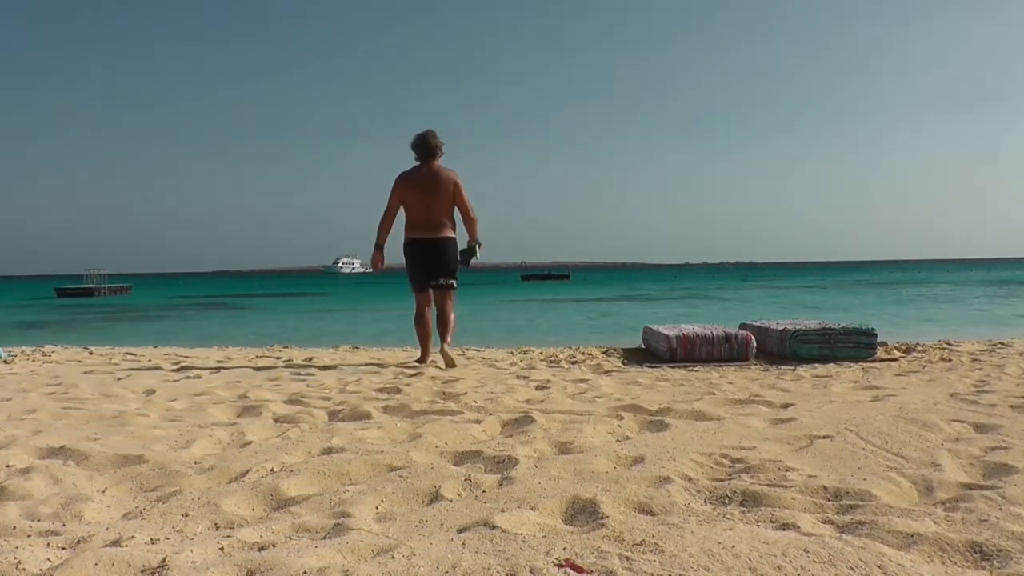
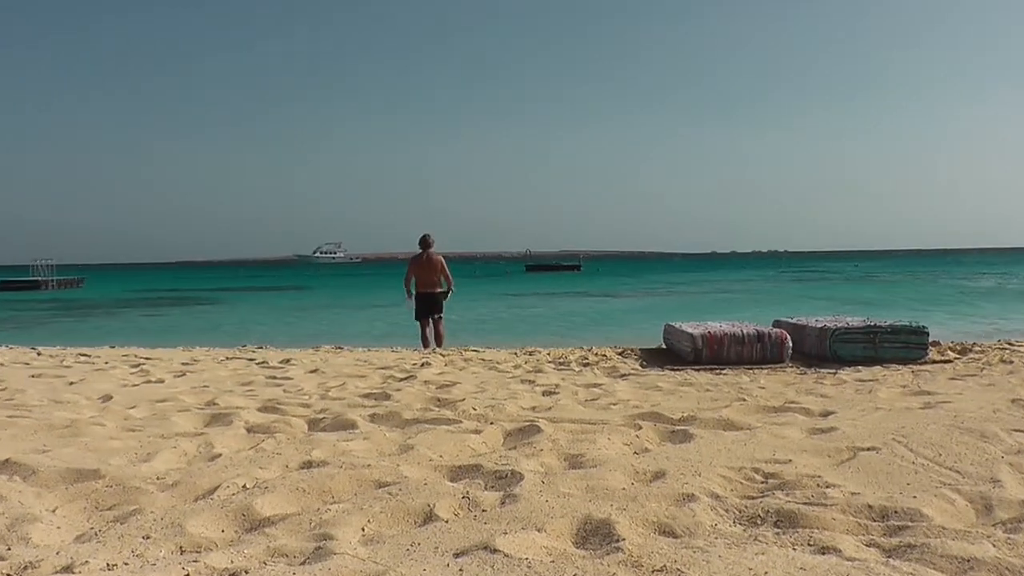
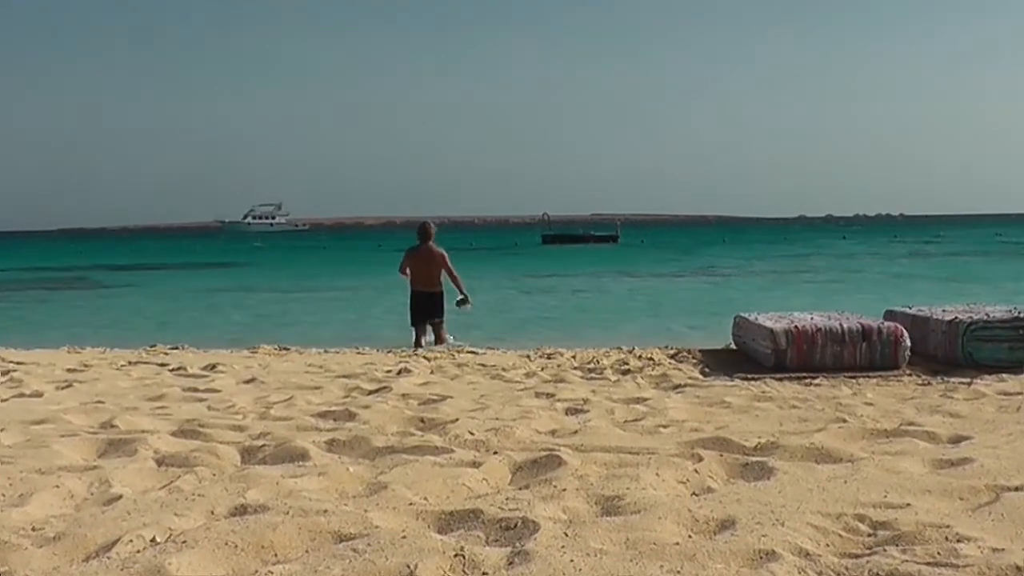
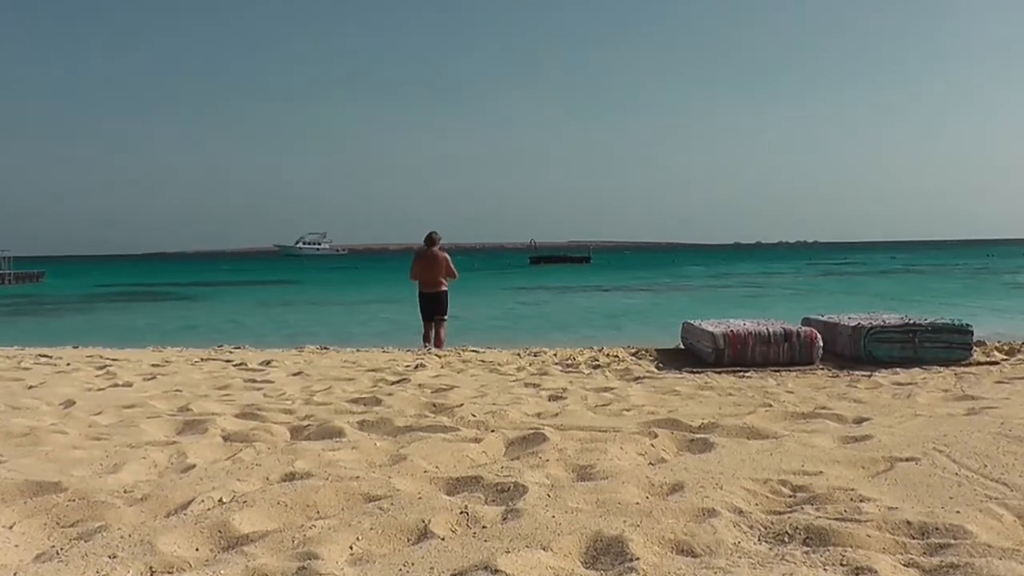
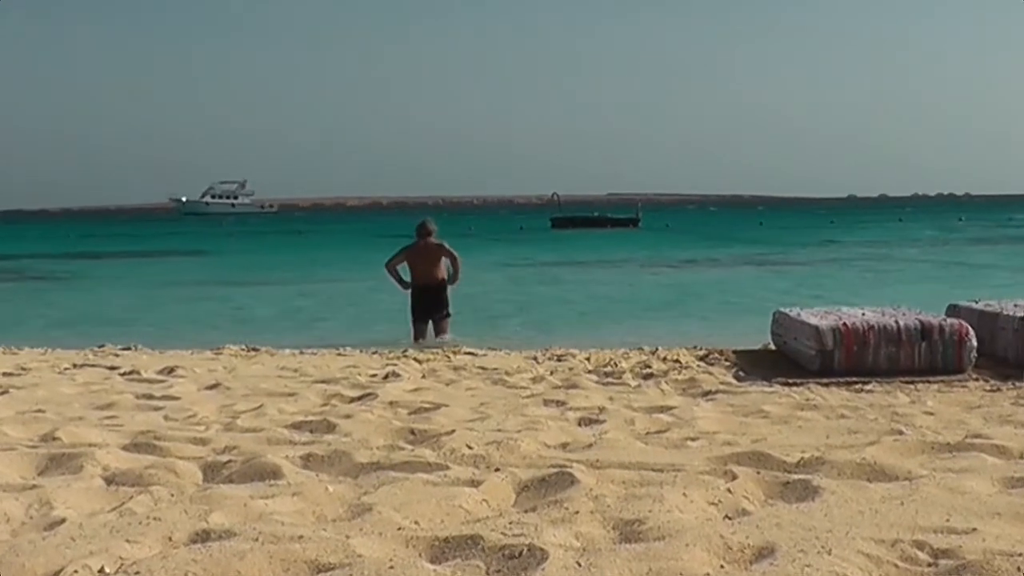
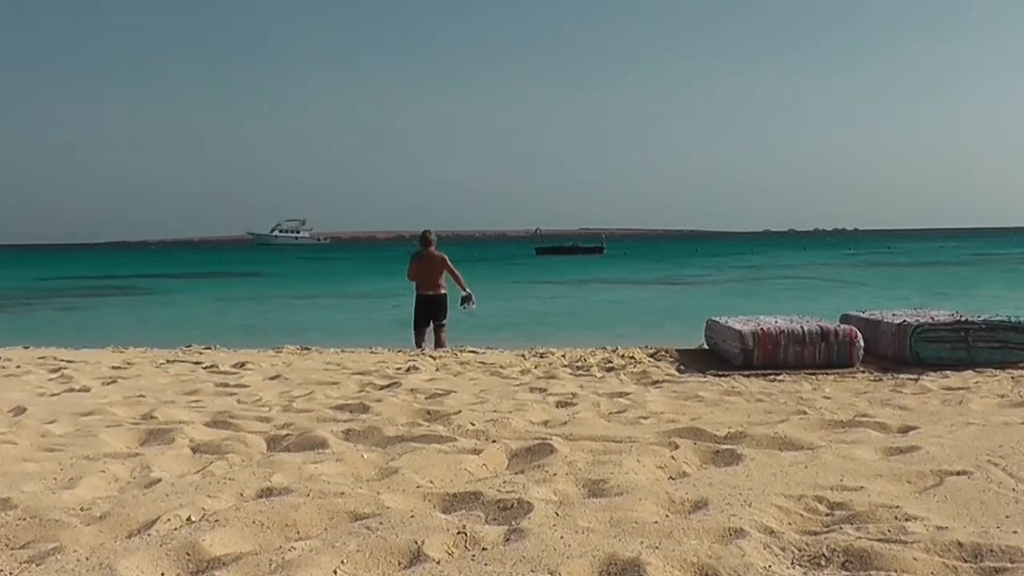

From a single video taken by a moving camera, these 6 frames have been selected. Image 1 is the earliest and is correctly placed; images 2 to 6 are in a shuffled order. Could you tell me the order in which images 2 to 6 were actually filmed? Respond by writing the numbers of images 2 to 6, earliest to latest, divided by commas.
2, 4, 6, 3, 5
